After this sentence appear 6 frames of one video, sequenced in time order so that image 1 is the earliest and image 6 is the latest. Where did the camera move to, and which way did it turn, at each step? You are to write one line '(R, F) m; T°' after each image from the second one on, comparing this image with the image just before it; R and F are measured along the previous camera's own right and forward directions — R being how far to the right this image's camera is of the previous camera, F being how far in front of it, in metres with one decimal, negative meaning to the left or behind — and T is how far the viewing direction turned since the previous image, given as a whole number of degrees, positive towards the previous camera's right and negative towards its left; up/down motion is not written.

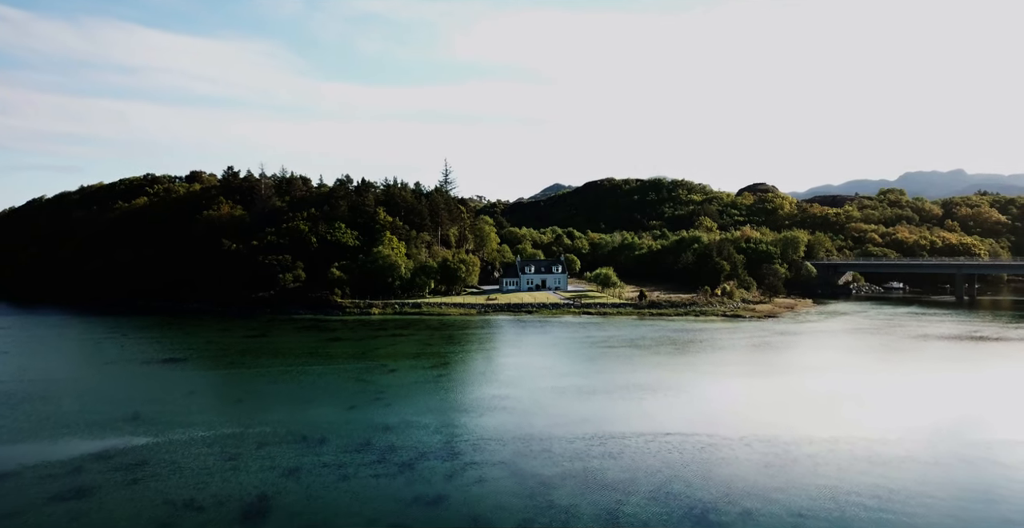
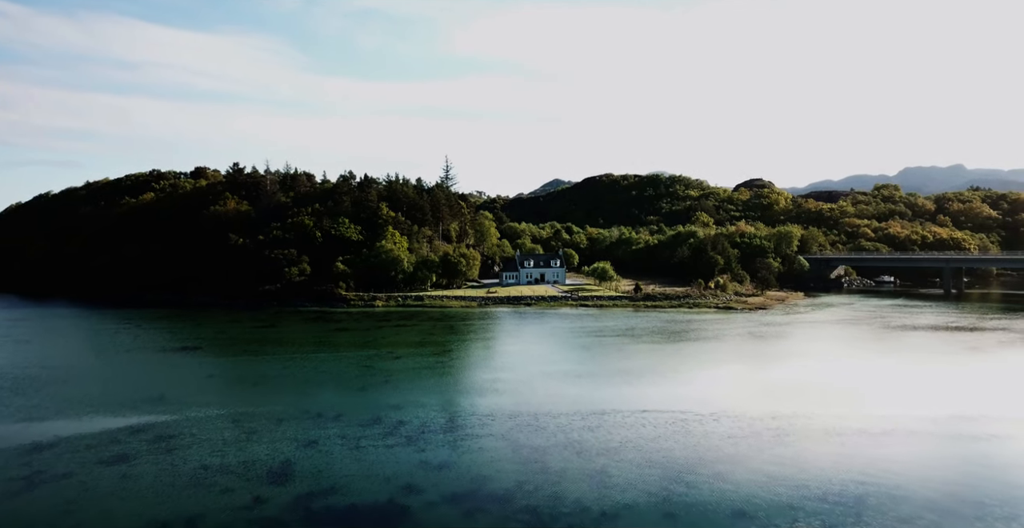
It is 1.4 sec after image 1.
(+0.1, -1.5) m; 0°
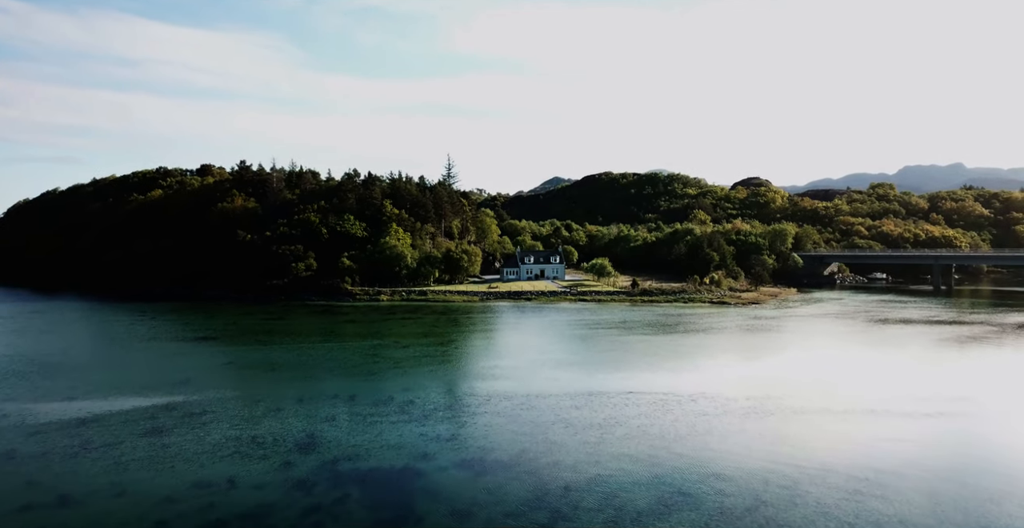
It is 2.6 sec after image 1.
(-0.1, -1.5) m; 0°
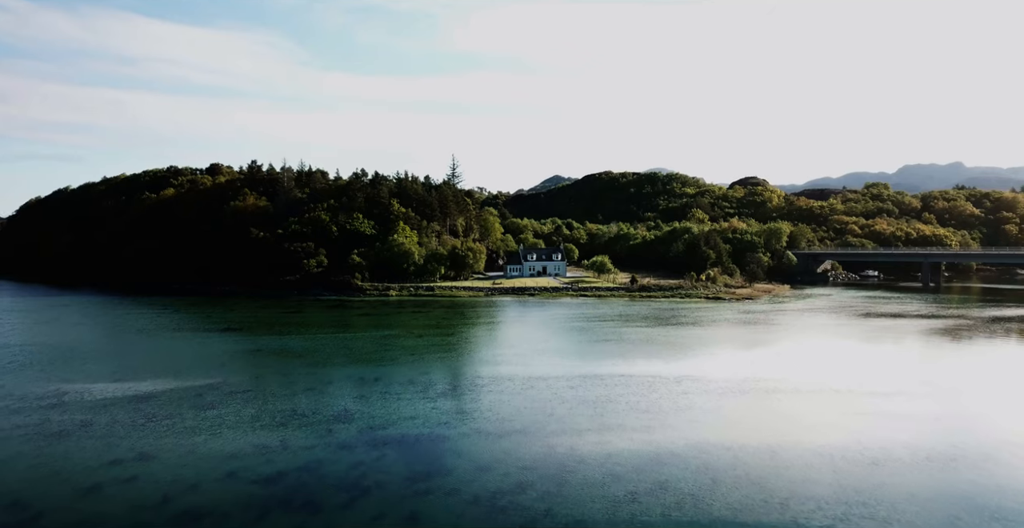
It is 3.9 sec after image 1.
(-0.3, -2.1) m; 0°
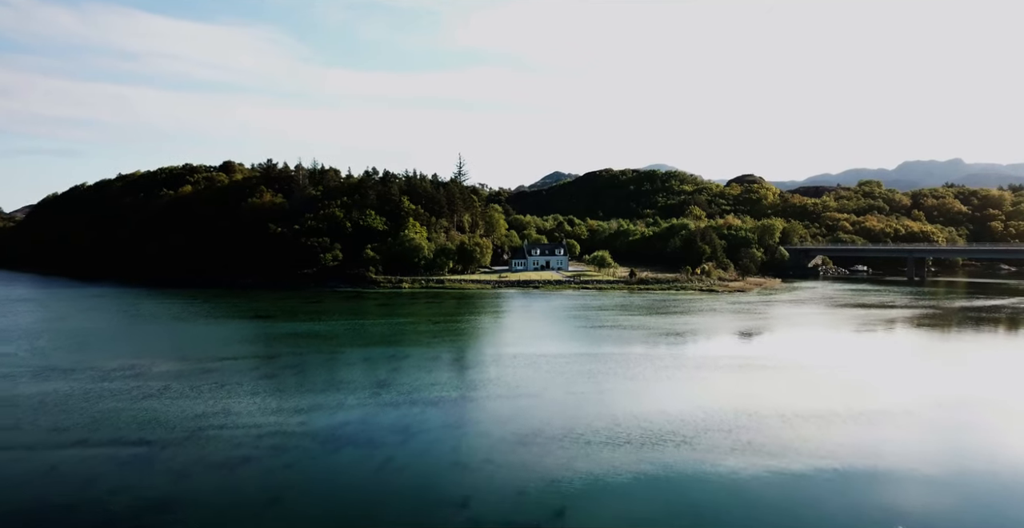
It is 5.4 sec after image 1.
(-0.4, -3.2) m; 0°
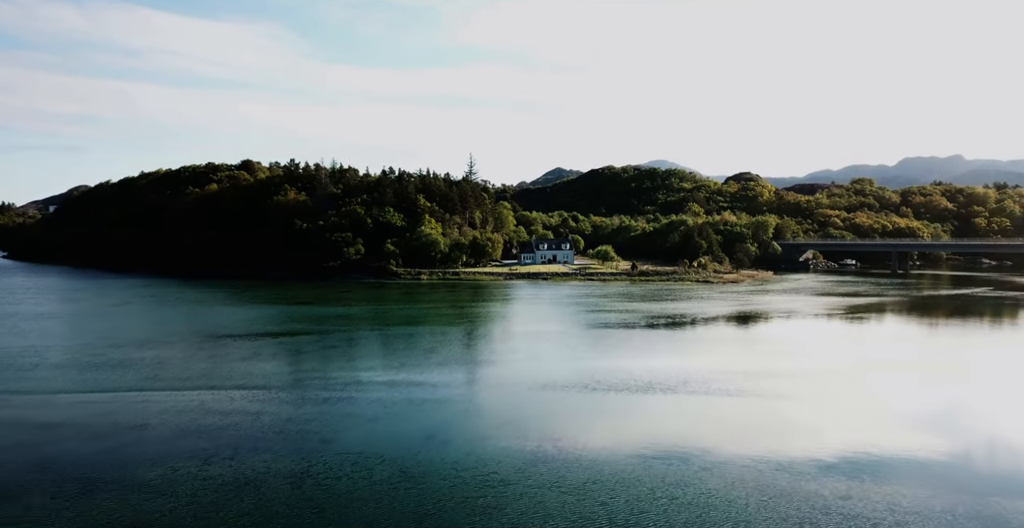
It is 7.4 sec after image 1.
(-0.8, -4.7) m; 0°
